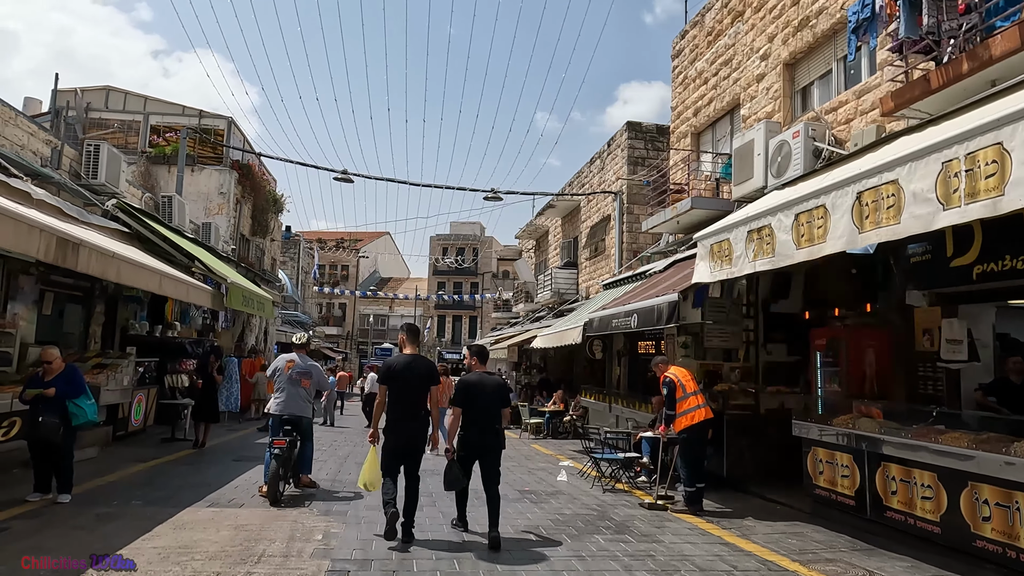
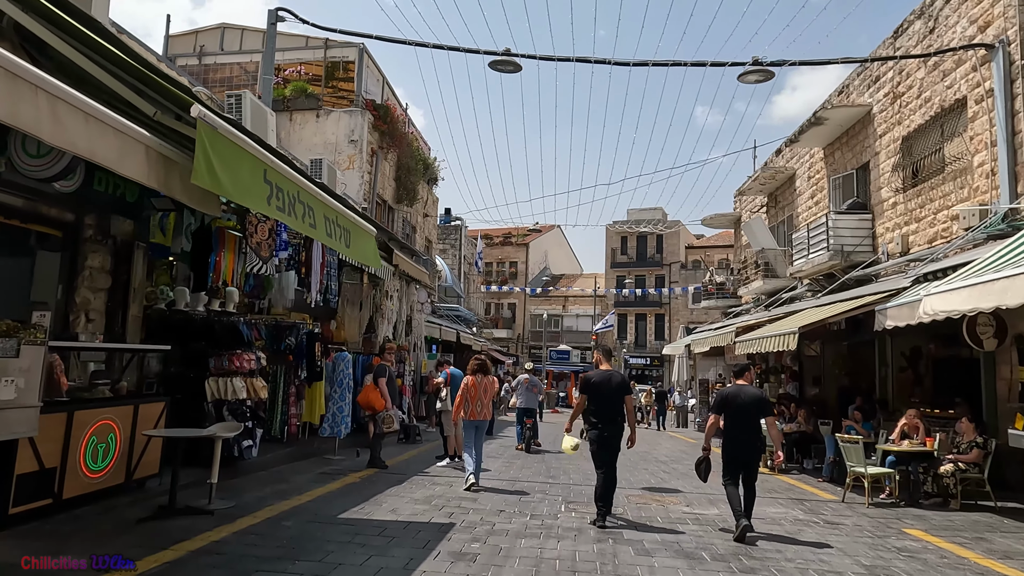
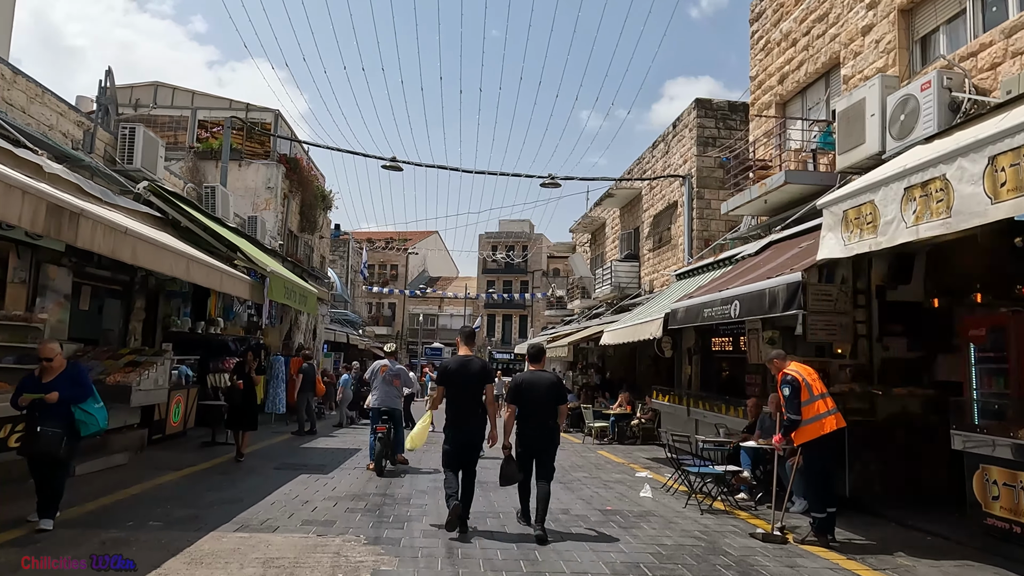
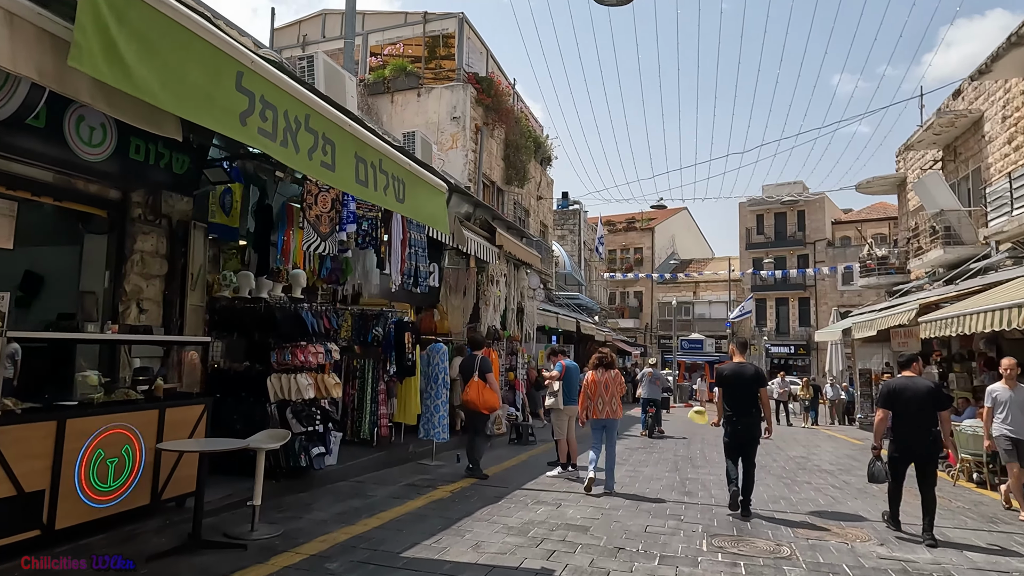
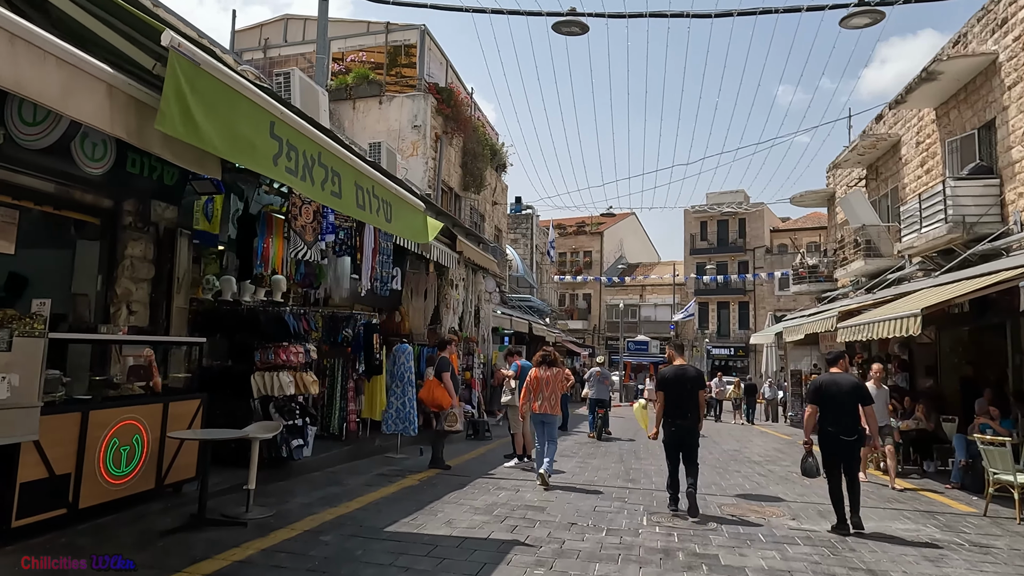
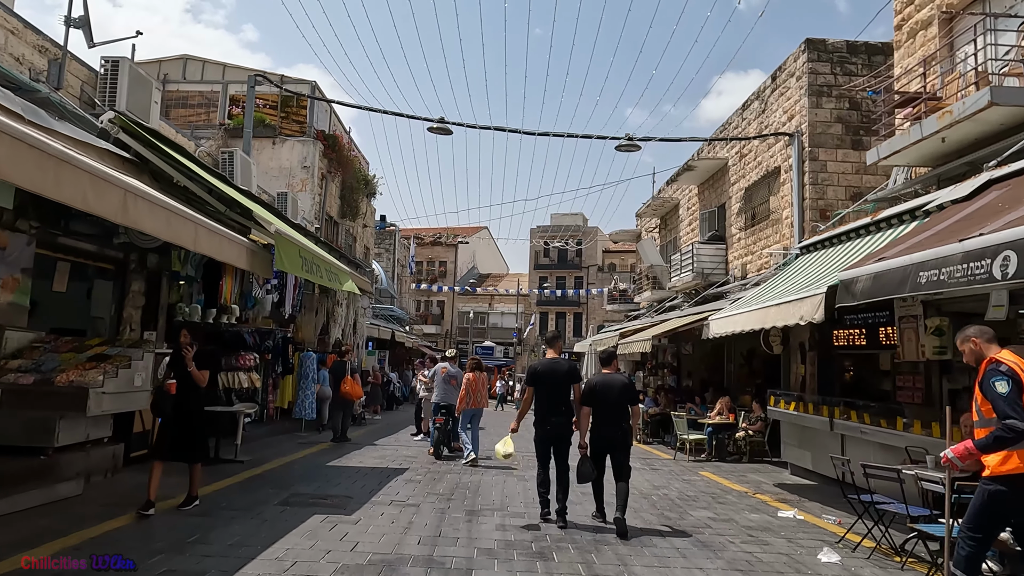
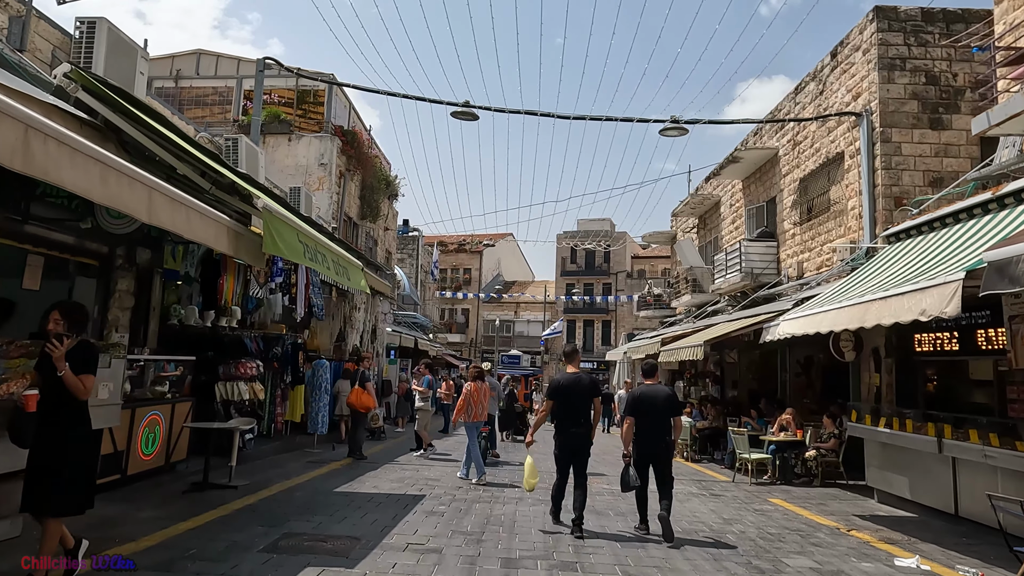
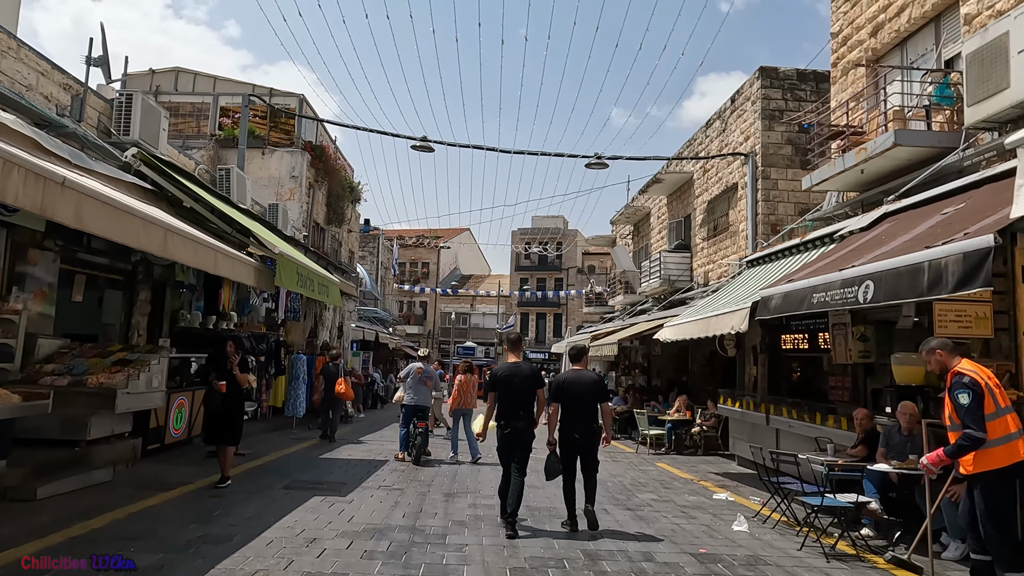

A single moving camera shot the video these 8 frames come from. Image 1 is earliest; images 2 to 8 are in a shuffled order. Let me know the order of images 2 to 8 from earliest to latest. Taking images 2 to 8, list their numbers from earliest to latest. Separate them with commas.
3, 8, 6, 7, 2, 5, 4
